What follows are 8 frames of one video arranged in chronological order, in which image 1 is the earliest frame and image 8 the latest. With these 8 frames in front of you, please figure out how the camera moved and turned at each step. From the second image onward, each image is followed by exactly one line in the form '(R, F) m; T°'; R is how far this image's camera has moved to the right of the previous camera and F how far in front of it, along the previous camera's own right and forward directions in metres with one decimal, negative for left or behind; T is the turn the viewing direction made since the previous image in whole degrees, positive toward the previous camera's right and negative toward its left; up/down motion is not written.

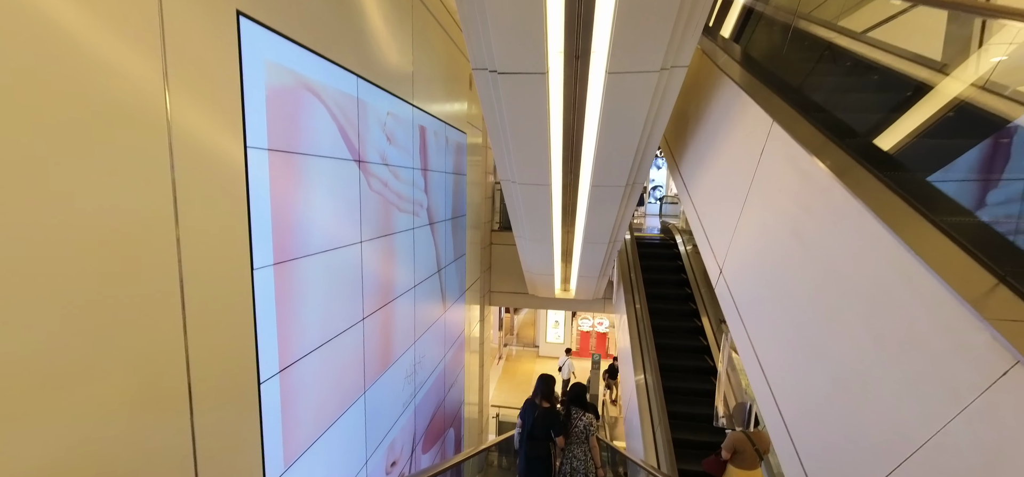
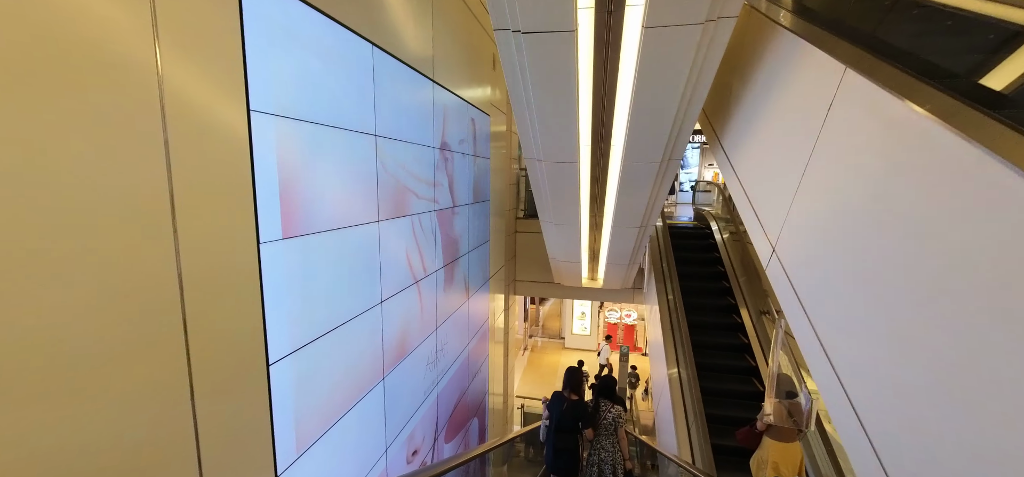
(0.0, +0.2) m; -4°
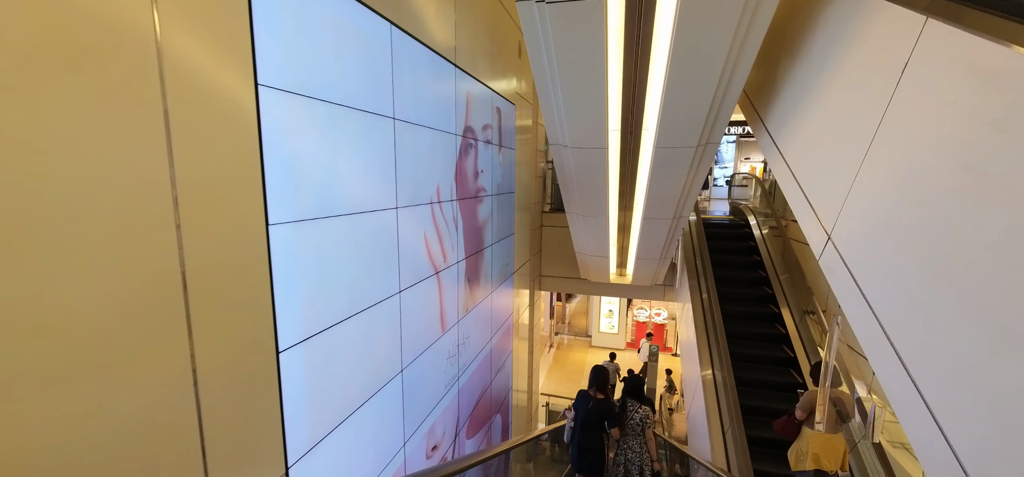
(0.0, +0.1) m; -4°
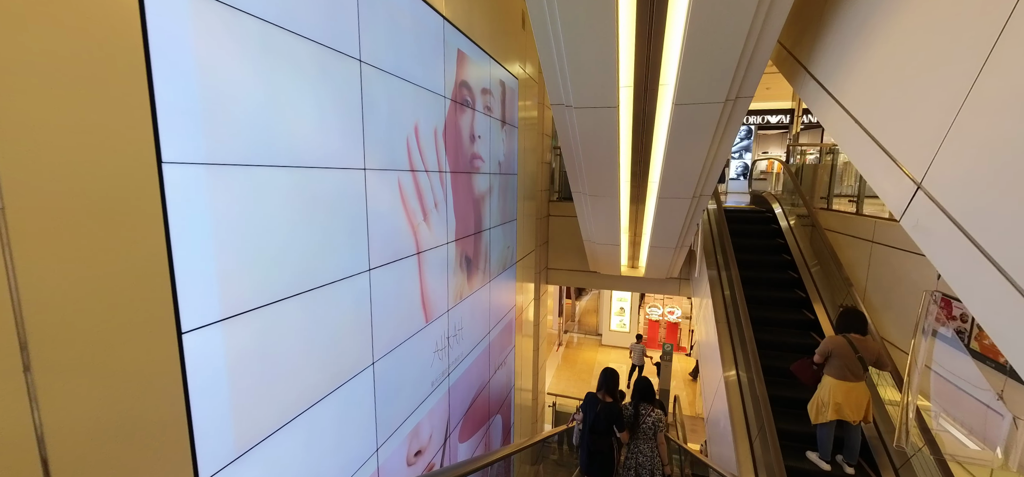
(+0.1, +0.4) m; -2°
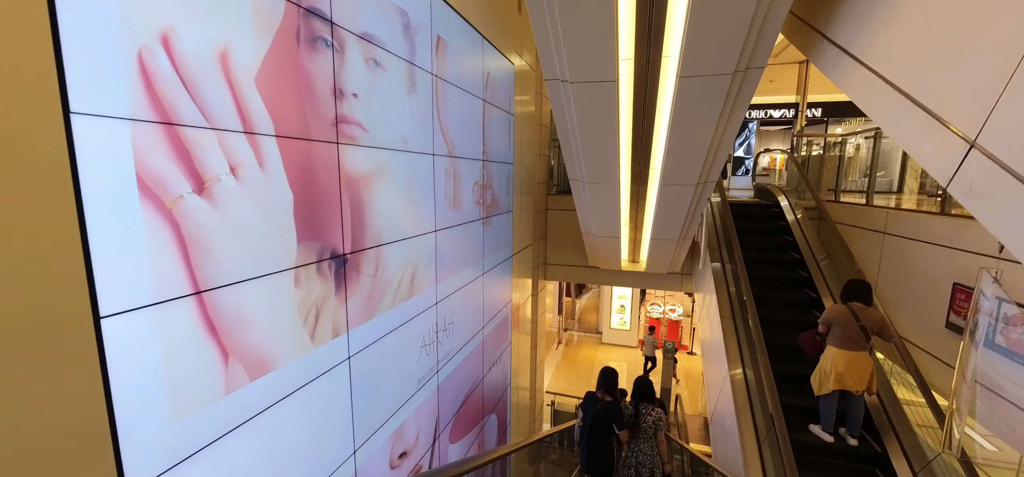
(+0.1, +0.2) m; 0°
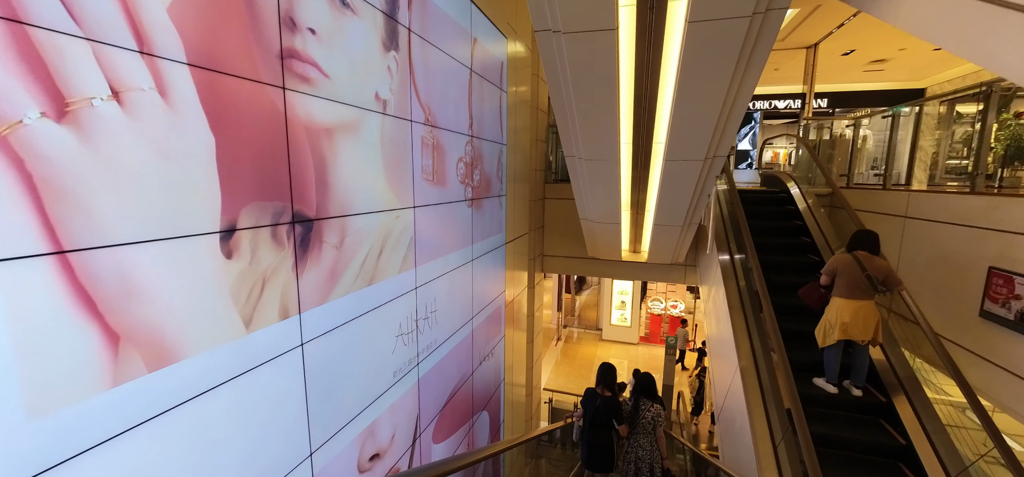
(+0.1, +0.3) m; 0°
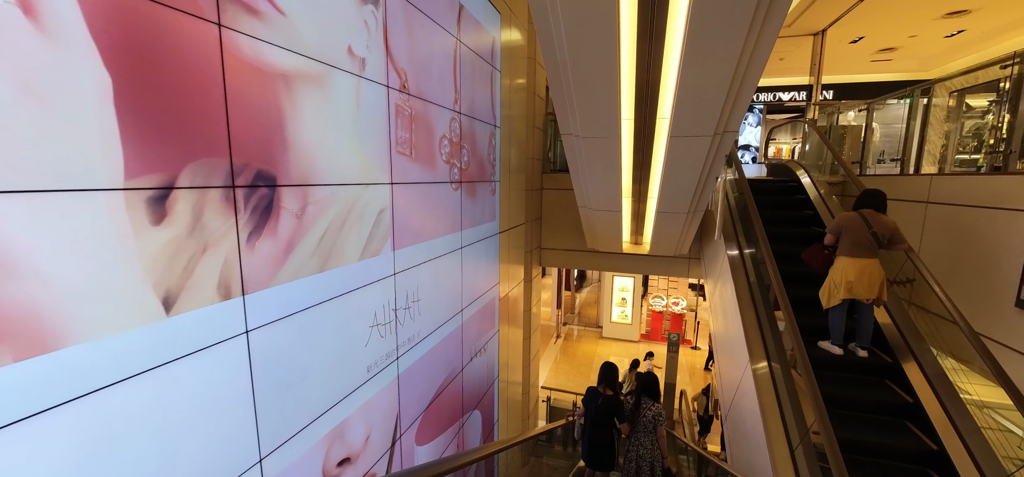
(+0.1, +0.3) m; 0°
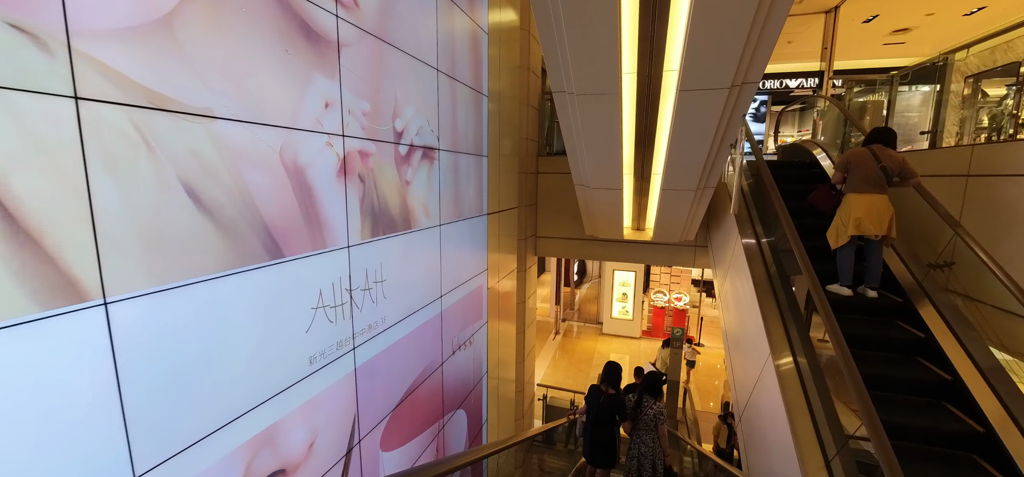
(+0.1, +0.4) m; 0°
